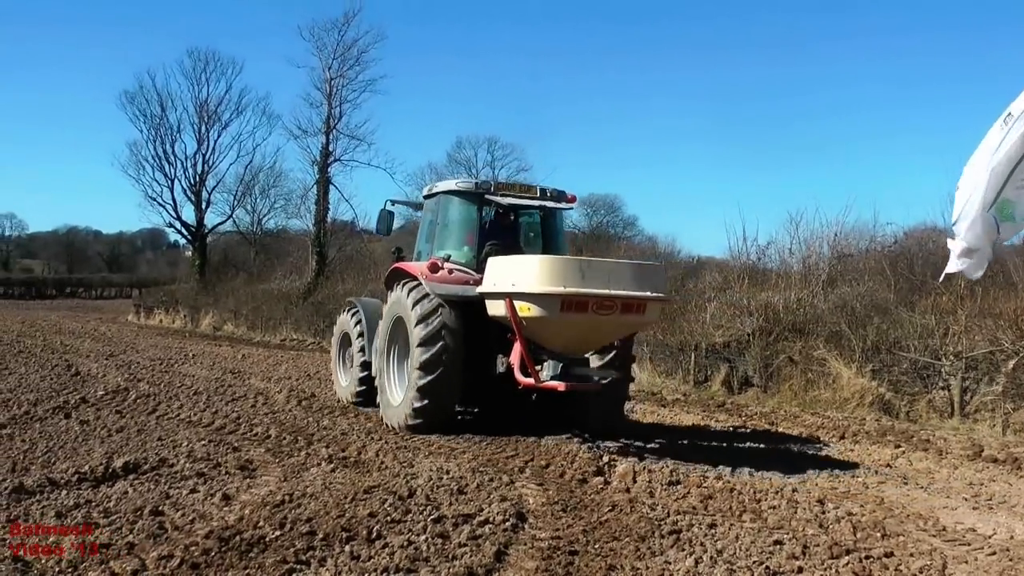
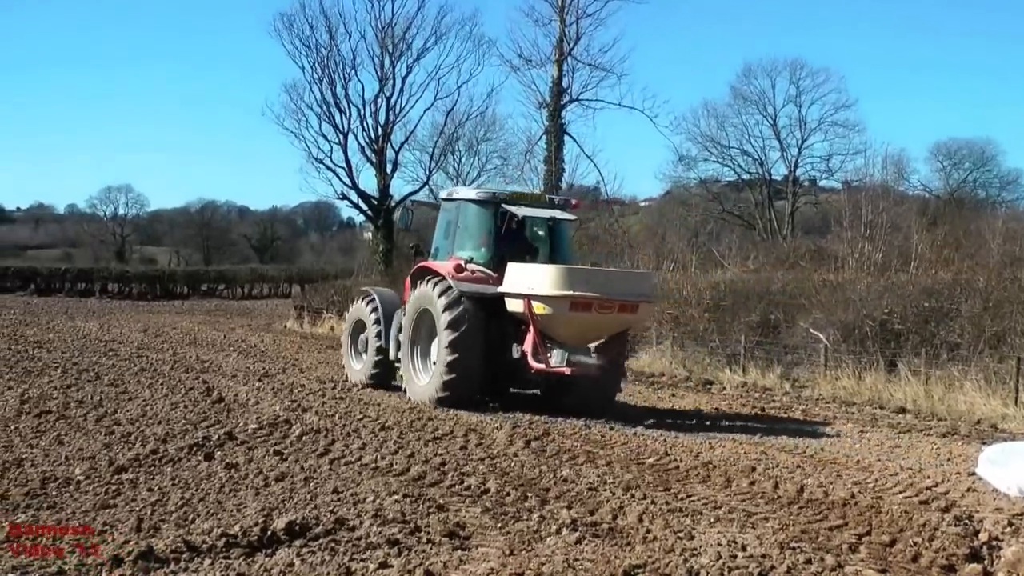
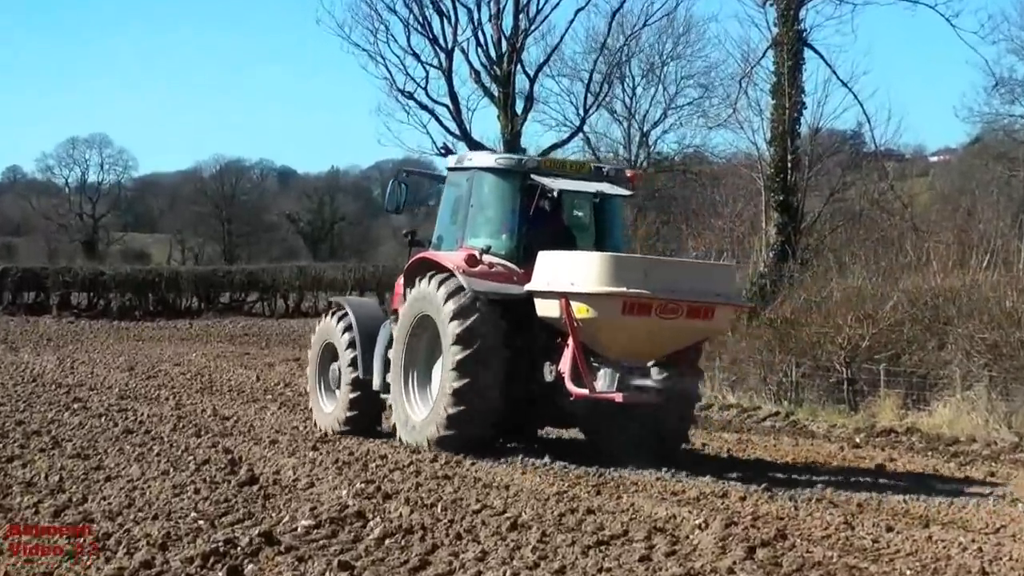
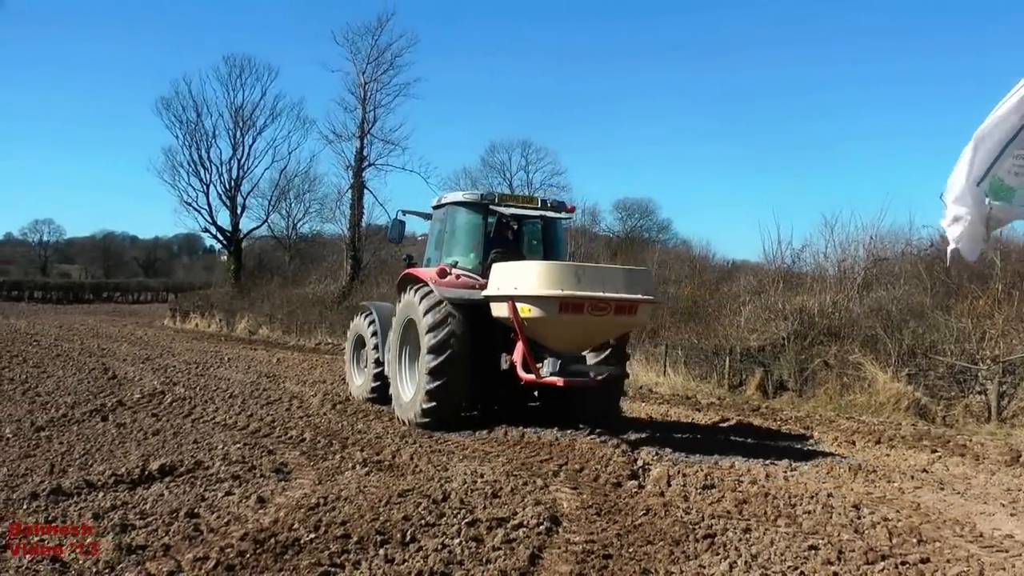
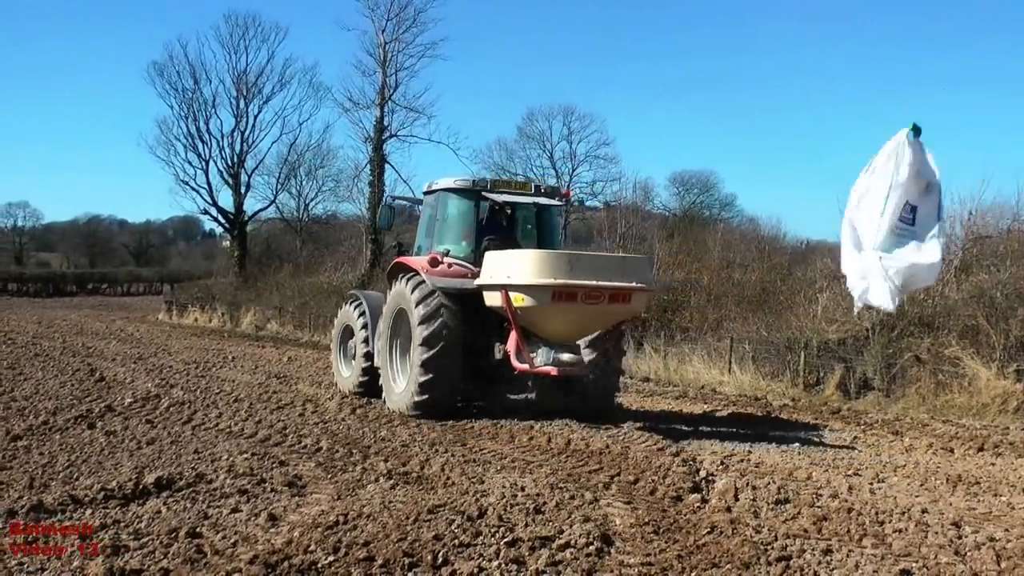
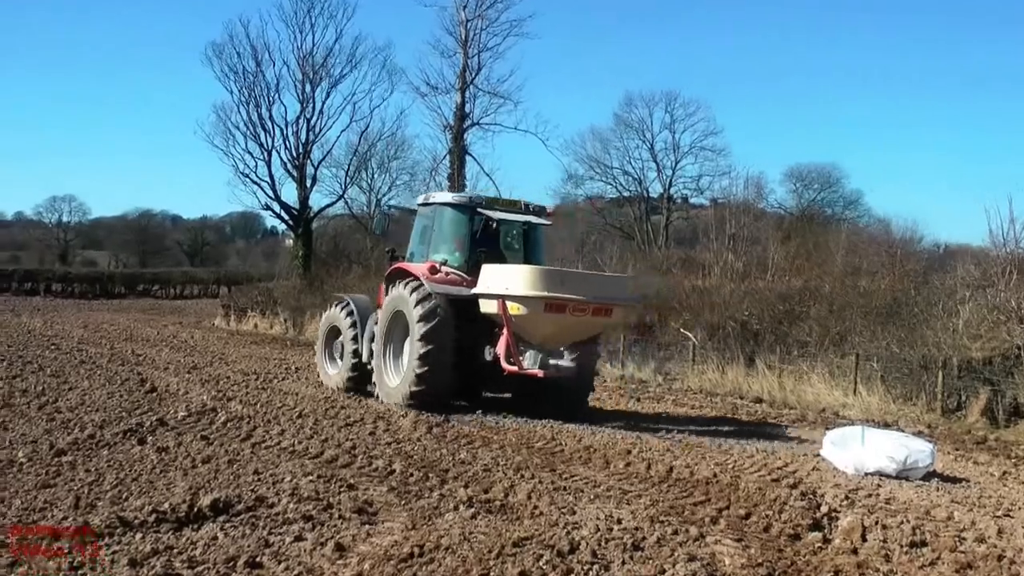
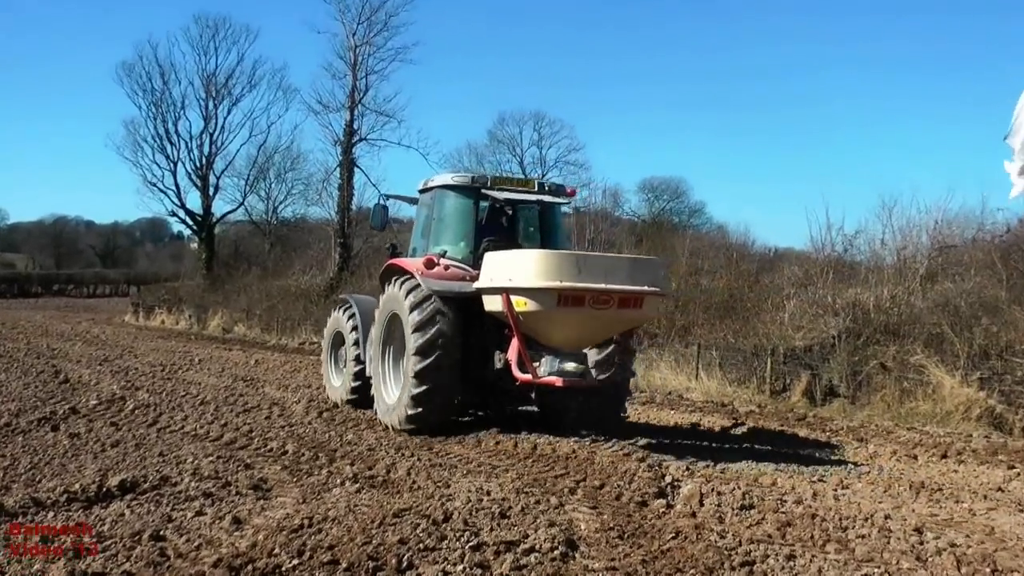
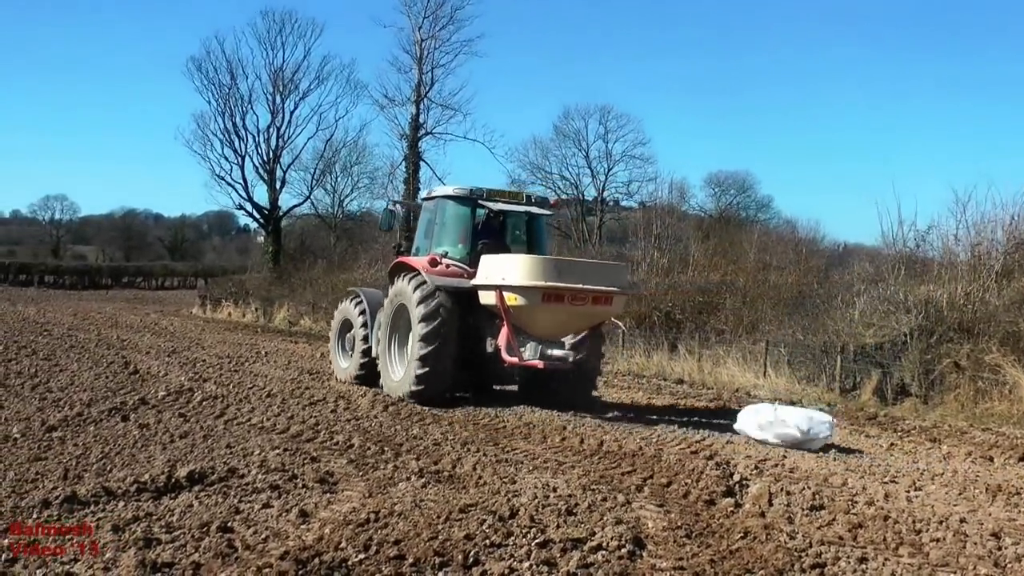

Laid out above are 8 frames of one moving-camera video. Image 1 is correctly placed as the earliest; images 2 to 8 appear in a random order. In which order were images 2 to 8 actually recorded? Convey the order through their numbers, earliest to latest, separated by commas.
4, 7, 5, 8, 6, 2, 3
